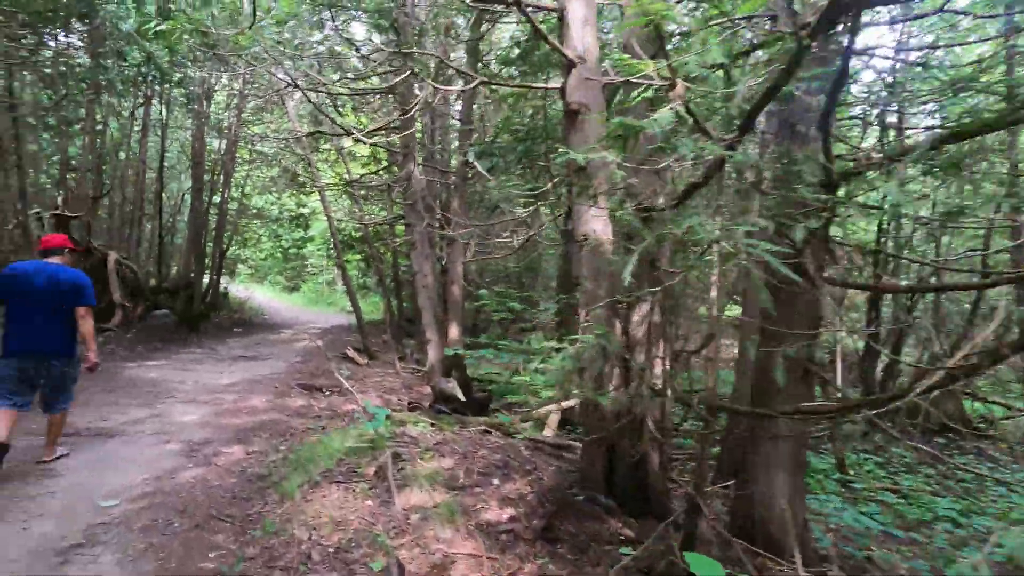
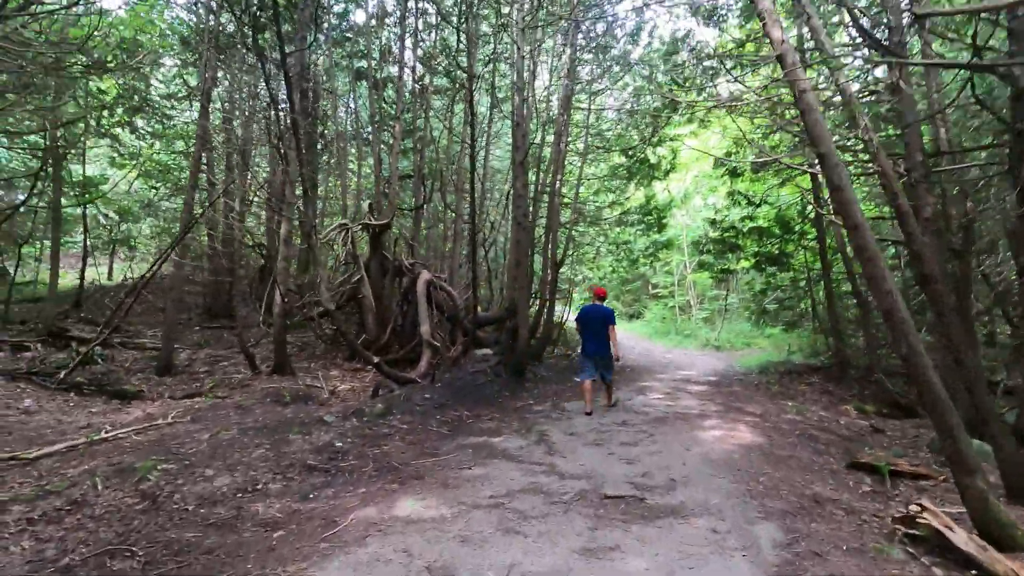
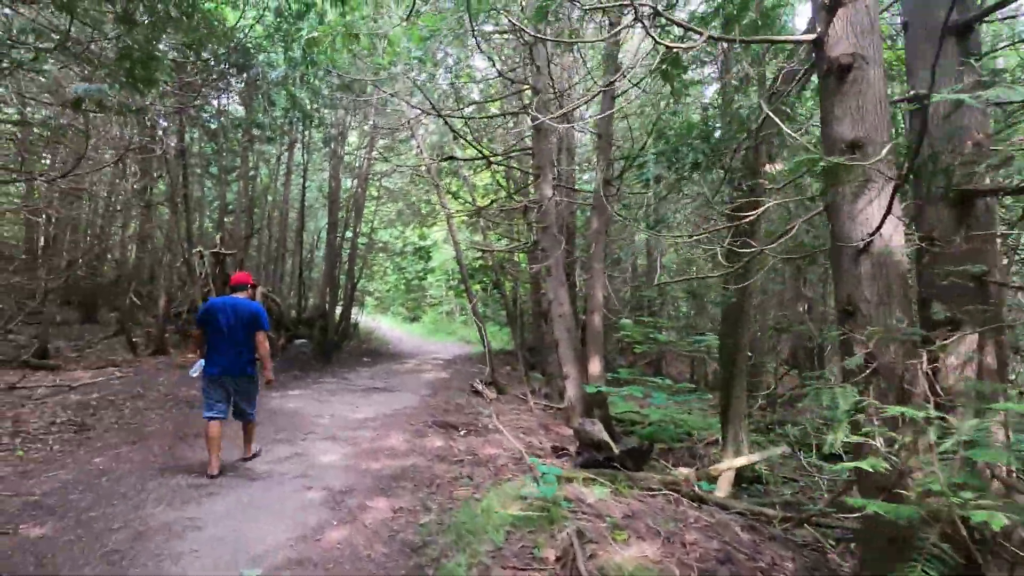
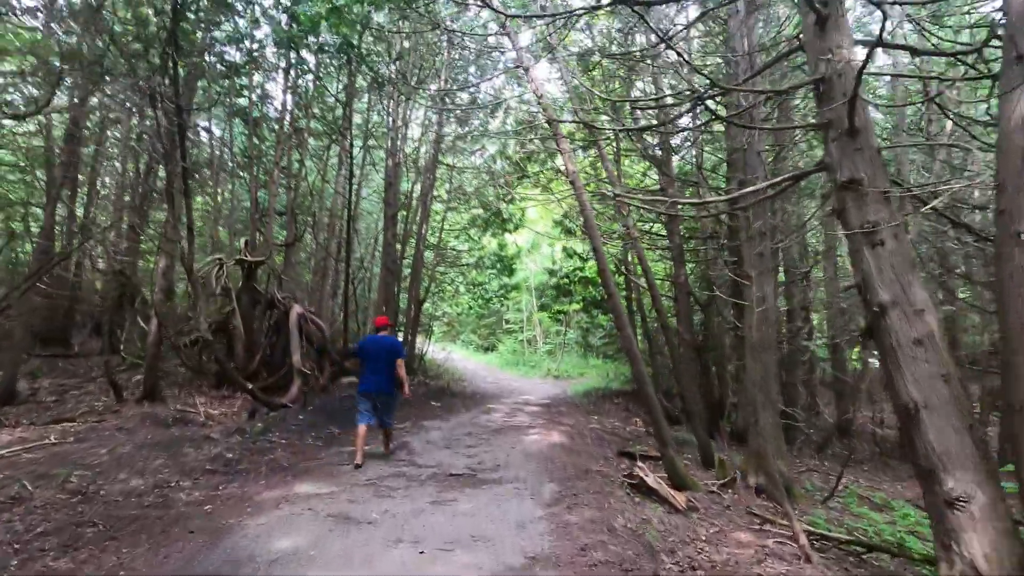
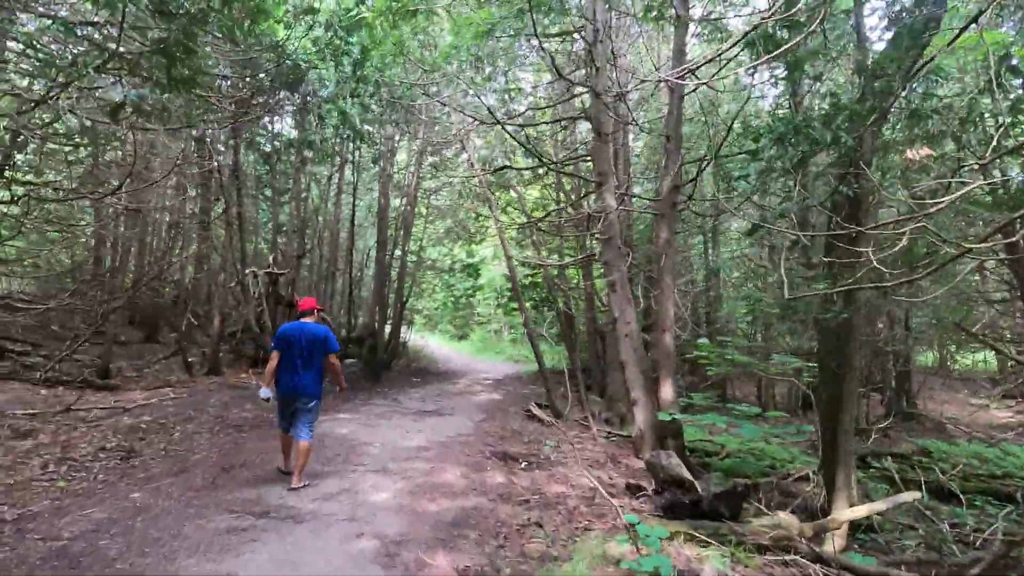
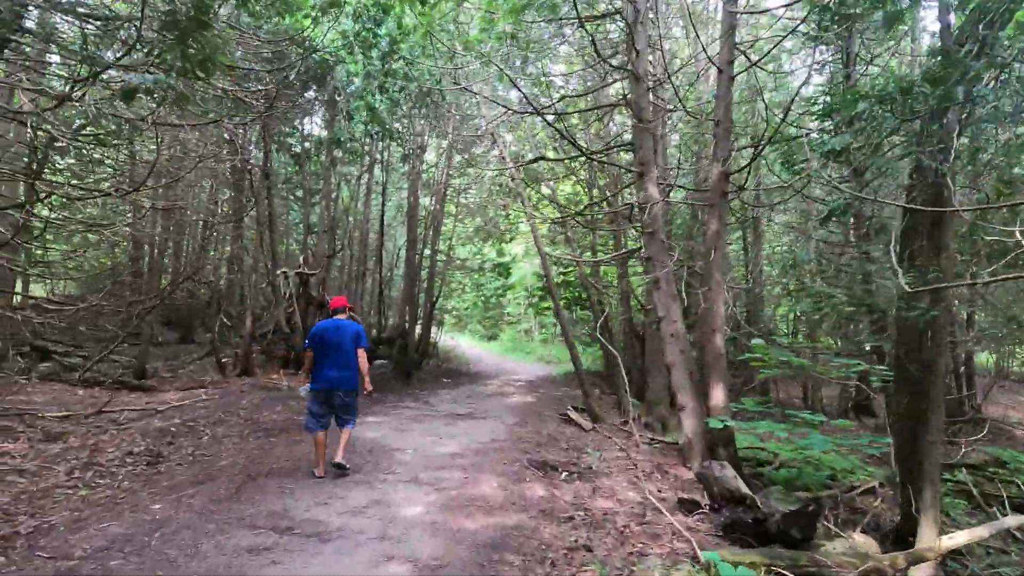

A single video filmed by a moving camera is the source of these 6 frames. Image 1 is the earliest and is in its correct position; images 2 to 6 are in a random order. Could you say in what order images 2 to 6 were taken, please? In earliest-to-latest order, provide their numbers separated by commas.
3, 5, 6, 4, 2
